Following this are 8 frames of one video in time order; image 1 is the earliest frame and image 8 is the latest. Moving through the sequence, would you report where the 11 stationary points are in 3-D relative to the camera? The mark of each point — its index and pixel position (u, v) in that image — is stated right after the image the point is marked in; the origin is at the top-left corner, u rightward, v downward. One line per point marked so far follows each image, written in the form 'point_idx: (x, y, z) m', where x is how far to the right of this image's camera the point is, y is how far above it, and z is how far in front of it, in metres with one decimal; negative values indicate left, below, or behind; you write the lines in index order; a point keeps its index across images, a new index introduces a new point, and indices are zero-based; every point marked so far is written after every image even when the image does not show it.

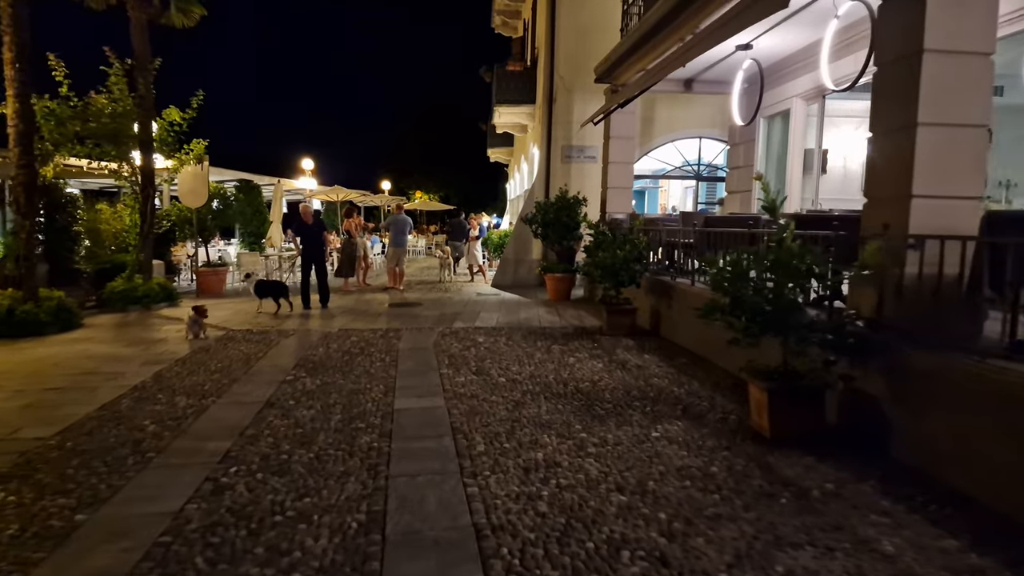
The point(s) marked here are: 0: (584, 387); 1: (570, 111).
0: (+0.6, -0.9, +5.7) m
1: (+1.2, +3.8, +13.9) m
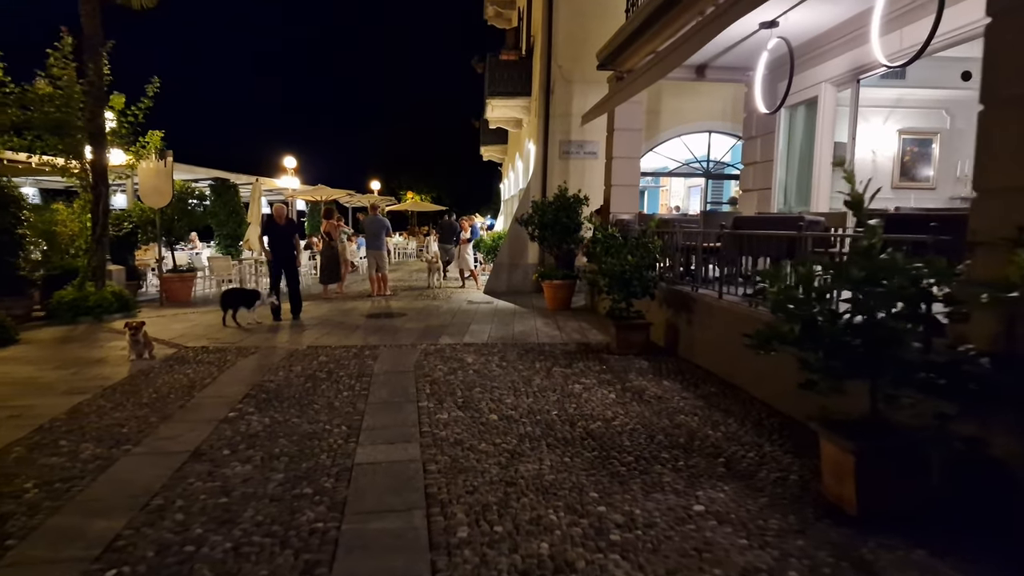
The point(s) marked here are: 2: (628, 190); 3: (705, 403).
0: (+0.6, -1.0, +4.5) m
1: (+1.1, +3.7, +12.8) m
2: (+1.9, +1.6, +10.4) m
3: (+1.5, -0.9, +5.1) m
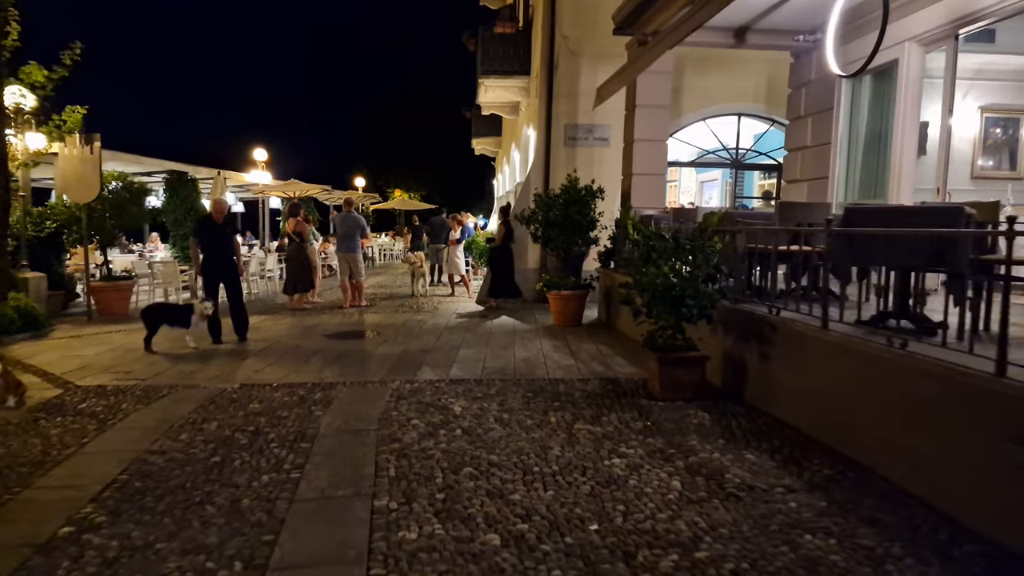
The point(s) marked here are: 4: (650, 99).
0: (+0.6, -1.1, +2.6) m
1: (+1.1, +3.5, +10.8) m
2: (+1.9, +1.4, +8.5) m
3: (+1.6, -1.1, +3.2) m
4: (+1.8, +2.5, +8.4) m
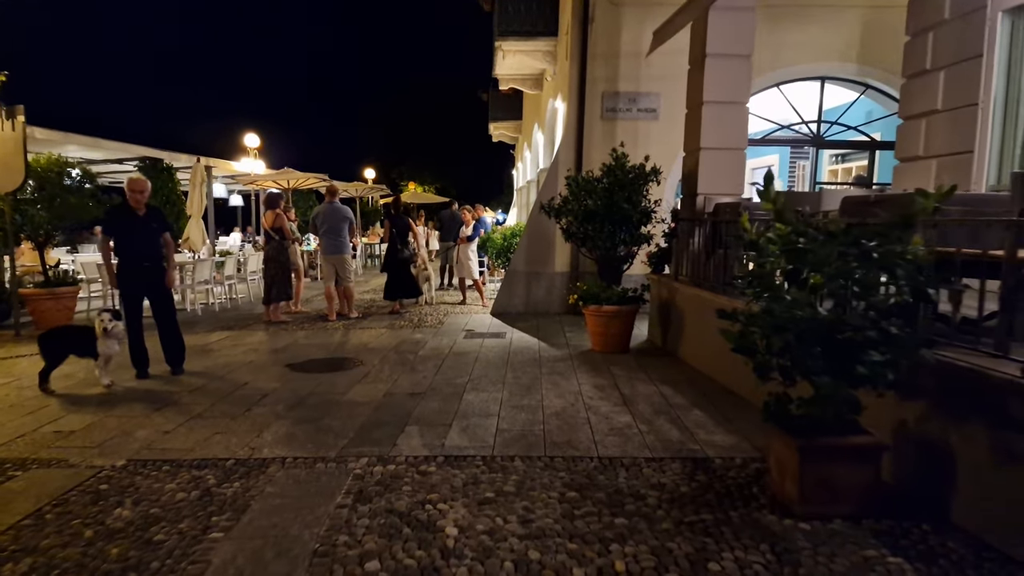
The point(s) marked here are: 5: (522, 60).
0: (+0.7, -1.3, +0.5) m
1: (+1.4, +3.4, +8.7) m
2: (+2.1, +1.3, +6.3) m
3: (+1.7, -1.3, +1.1) m
4: (+2.1, +2.3, +6.3) m
5: (+0.2, +4.0, +11.2) m
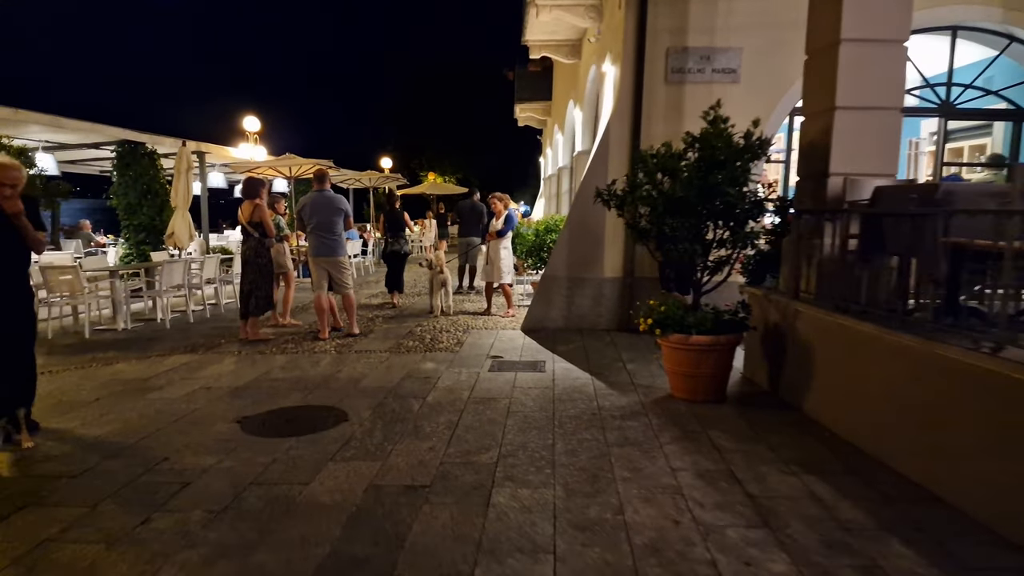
0: (+0.9, -1.6, -1.4) m
1: (+1.8, +3.3, +6.7) m
2: (+2.5, +1.1, +4.3) m
3: (+1.8, -1.5, -0.9) m
4: (+2.4, +2.2, +4.2) m
5: (+0.7, +3.9, +9.2) m
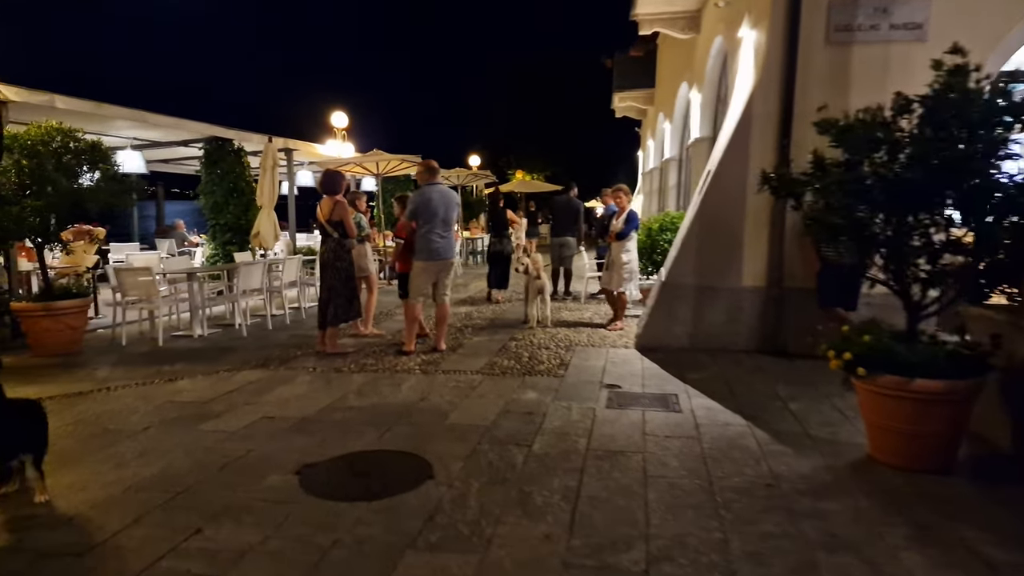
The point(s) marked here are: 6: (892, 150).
0: (+0.8, -1.7, -2.6) m
1: (+2.8, +3.2, +5.2) m
2: (+3.1, +1.0, +2.8) m
3: (+1.8, -1.6, -2.3) m
4: (+3.1, +2.1, +2.8) m
5: (+2.0, +3.8, +7.9) m
6: (+1.8, +0.7, +3.3) m
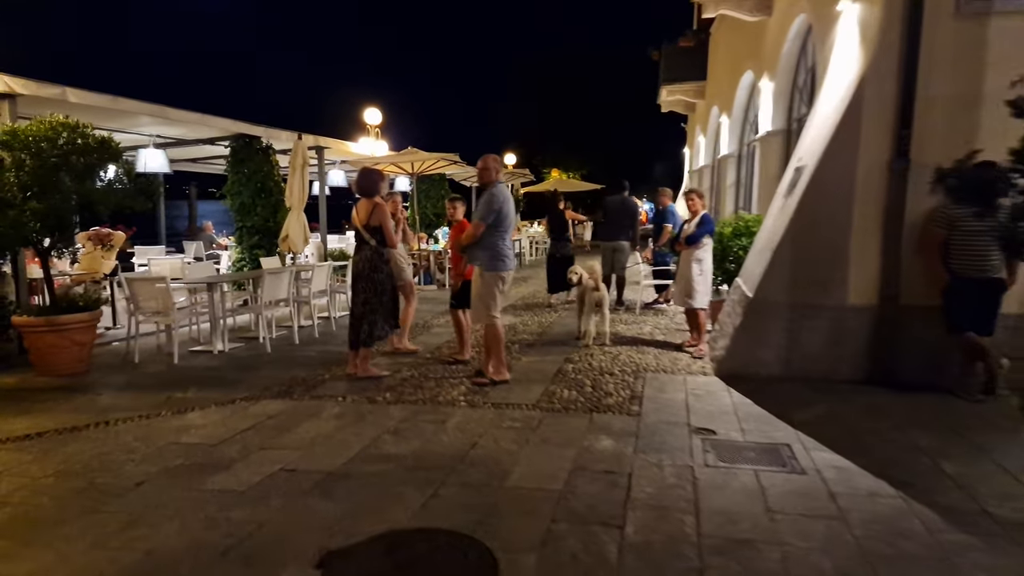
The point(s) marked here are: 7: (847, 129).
0: (+0.9, -1.8, -3.5) m
1: (+3.3, +3.0, +4.2) m
2: (+3.5, +0.8, +1.8) m
3: (+1.9, -1.7, -3.2) m
4: (+3.4, +1.9, +1.7) m
5: (+2.6, +3.6, +6.9) m
6: (+2.2, +0.6, +2.3) m
7: (+2.6, +1.2, +5.0) m
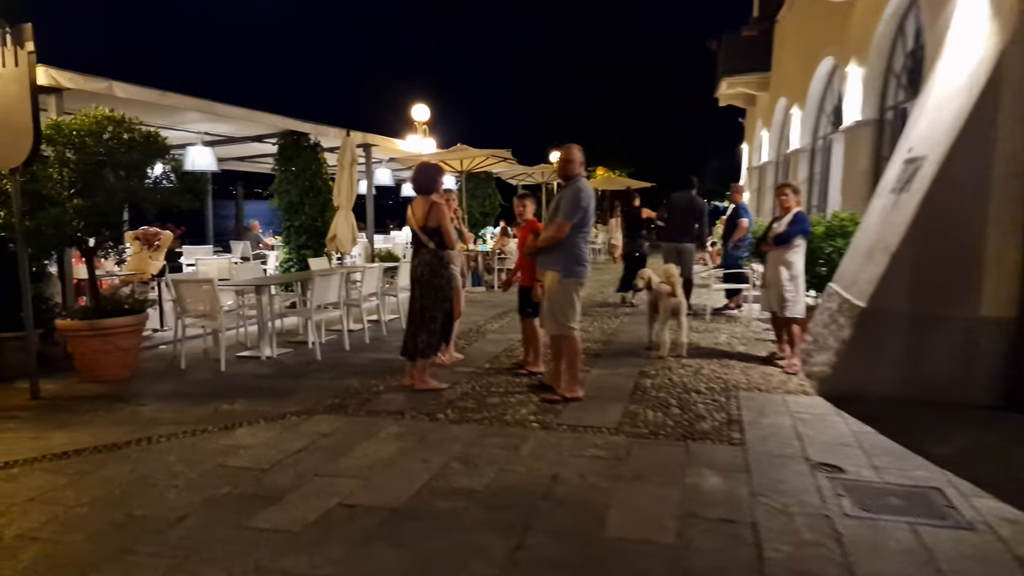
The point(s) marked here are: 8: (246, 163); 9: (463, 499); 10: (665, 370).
0: (+0.9, -1.9, -4.1) m
1: (+3.8, +3.0, +3.5) m
2: (+3.8, +0.8, +1.1) m
3: (+2.0, -1.8, -3.8) m
4: (+3.8, +1.8, +1.0) m
5: (+3.3, +3.5, +6.2) m
6: (+2.6, +0.5, +1.7) m
7: (+3.1, +1.1, +4.3) m
8: (-4.9, +2.3, +11.9) m
9: (-0.2, -1.0, +3.2) m
10: (+1.3, -0.7, +5.5) m
